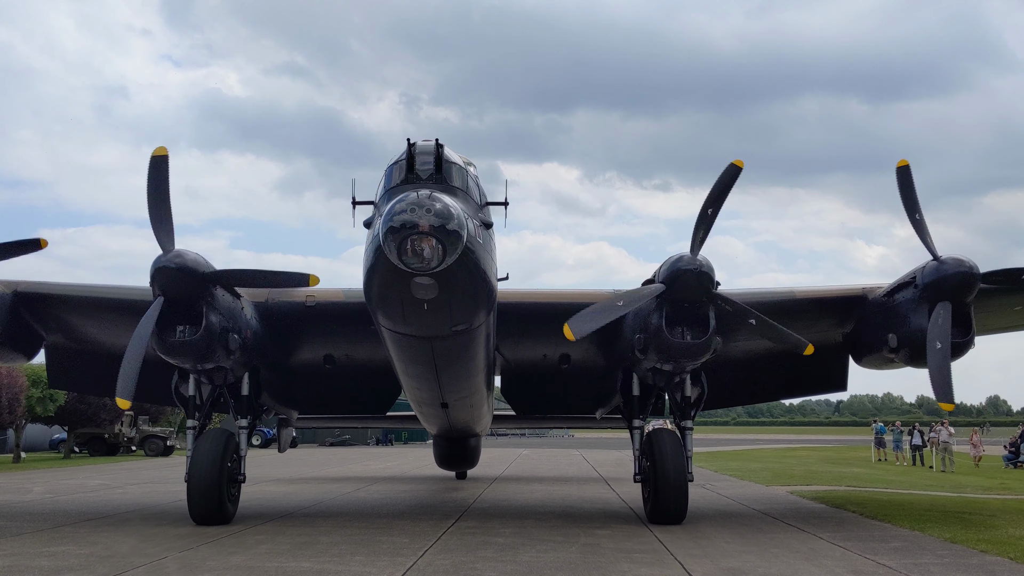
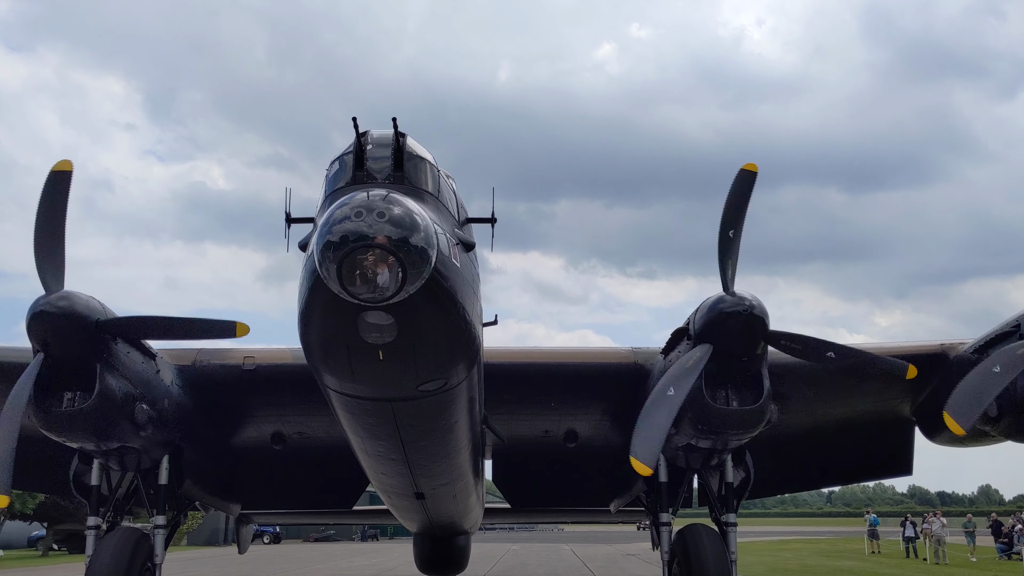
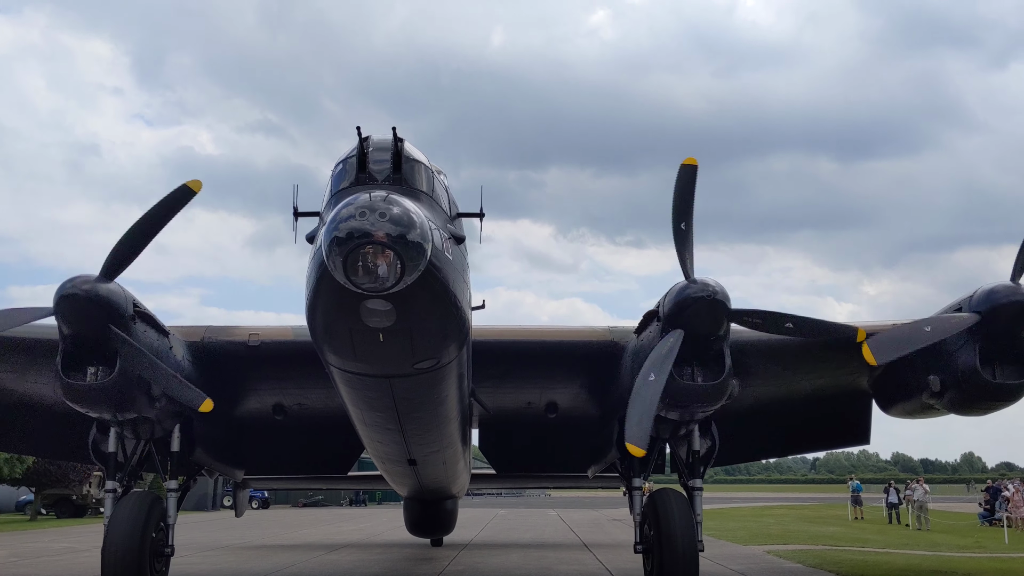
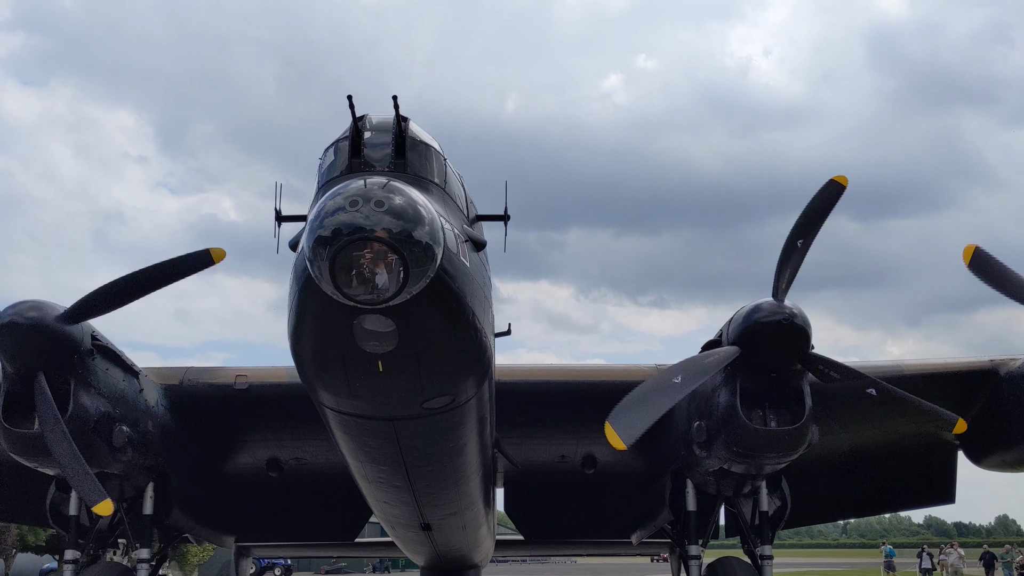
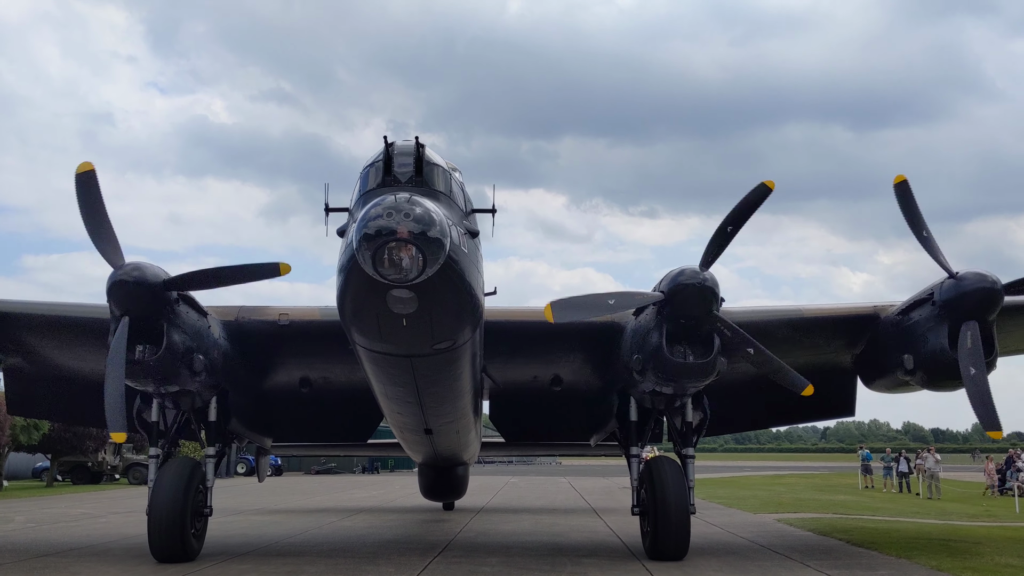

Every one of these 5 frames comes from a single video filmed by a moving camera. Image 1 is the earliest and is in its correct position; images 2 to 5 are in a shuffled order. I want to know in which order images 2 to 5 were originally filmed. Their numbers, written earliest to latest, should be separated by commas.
5, 3, 2, 4
